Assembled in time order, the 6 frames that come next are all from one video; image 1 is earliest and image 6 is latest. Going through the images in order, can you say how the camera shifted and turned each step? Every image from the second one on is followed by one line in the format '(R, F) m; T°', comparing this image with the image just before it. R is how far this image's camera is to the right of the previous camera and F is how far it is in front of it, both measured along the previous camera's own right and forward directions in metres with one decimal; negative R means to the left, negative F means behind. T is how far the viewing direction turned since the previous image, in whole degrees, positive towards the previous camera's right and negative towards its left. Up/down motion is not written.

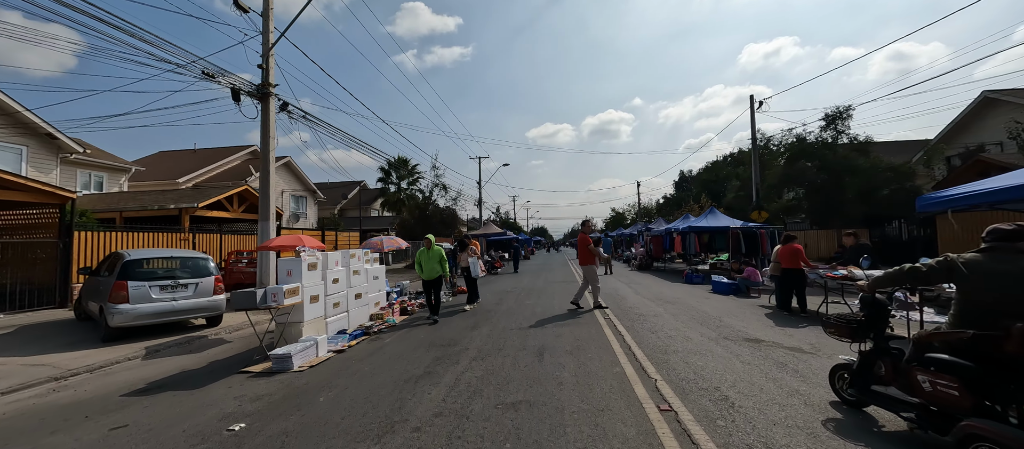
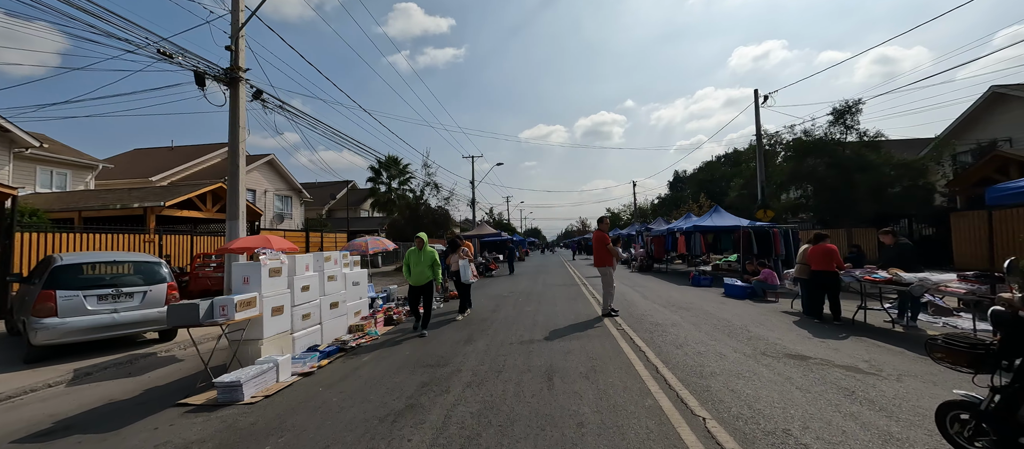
(-0.1, +1.0) m; +1°
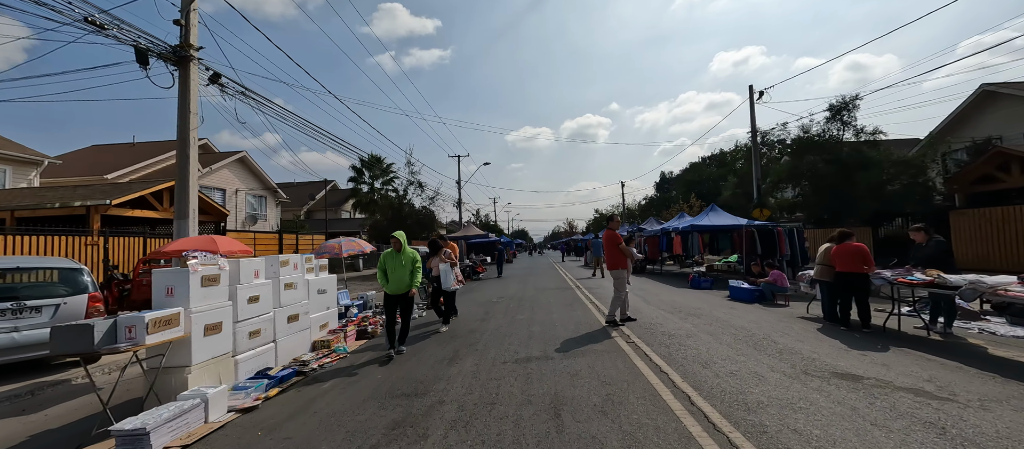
(-0.1, +1.0) m; +2°
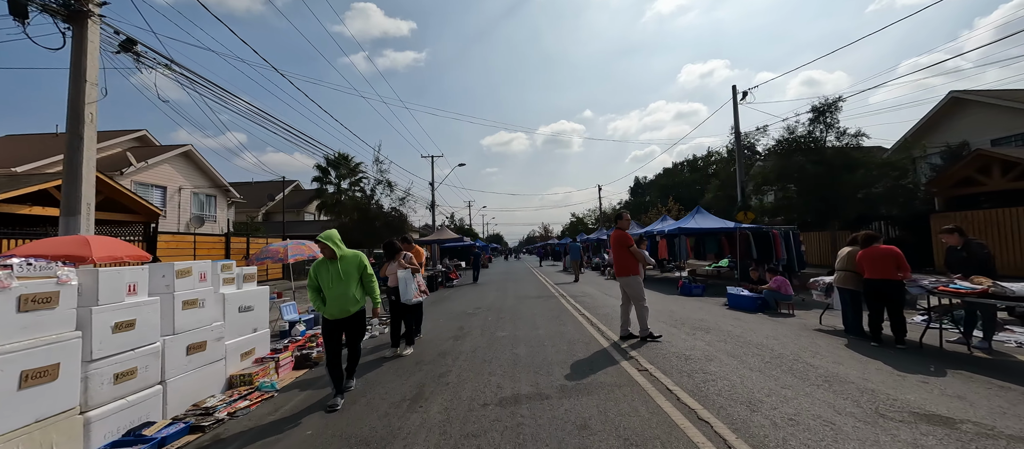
(-0.1, +1.3) m; +4°
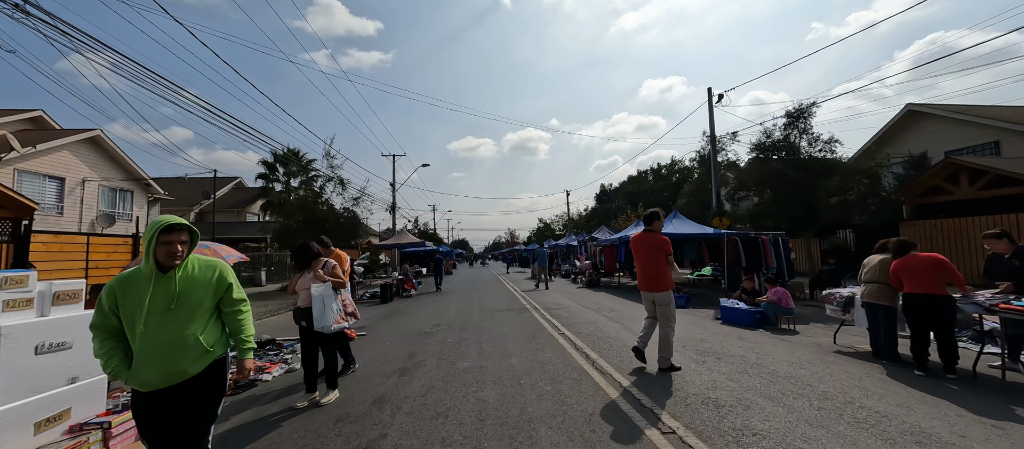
(0.0, +1.6) m; +5°
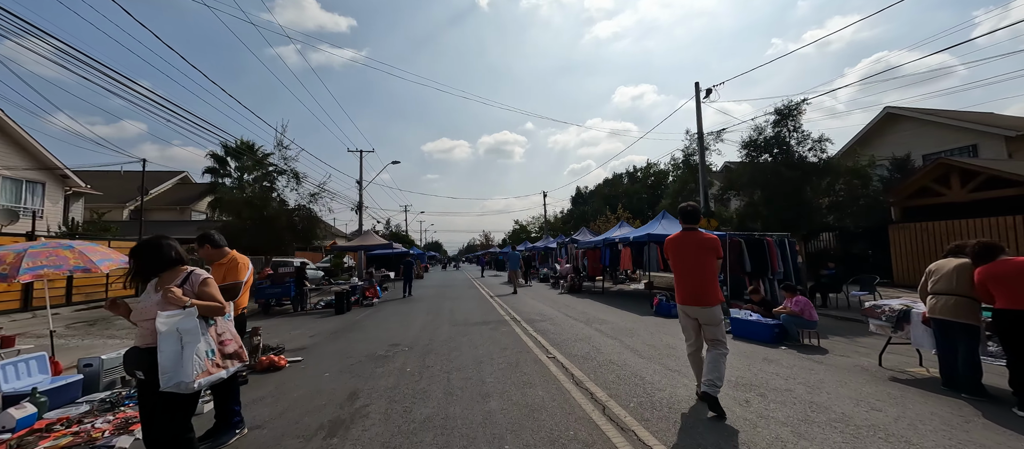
(-0.1, +1.5) m; +4°
